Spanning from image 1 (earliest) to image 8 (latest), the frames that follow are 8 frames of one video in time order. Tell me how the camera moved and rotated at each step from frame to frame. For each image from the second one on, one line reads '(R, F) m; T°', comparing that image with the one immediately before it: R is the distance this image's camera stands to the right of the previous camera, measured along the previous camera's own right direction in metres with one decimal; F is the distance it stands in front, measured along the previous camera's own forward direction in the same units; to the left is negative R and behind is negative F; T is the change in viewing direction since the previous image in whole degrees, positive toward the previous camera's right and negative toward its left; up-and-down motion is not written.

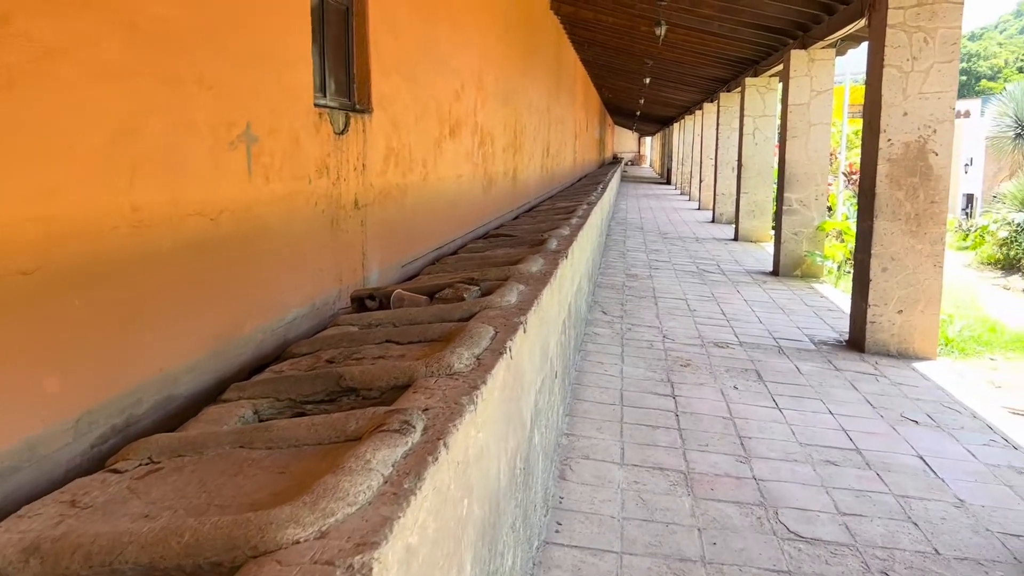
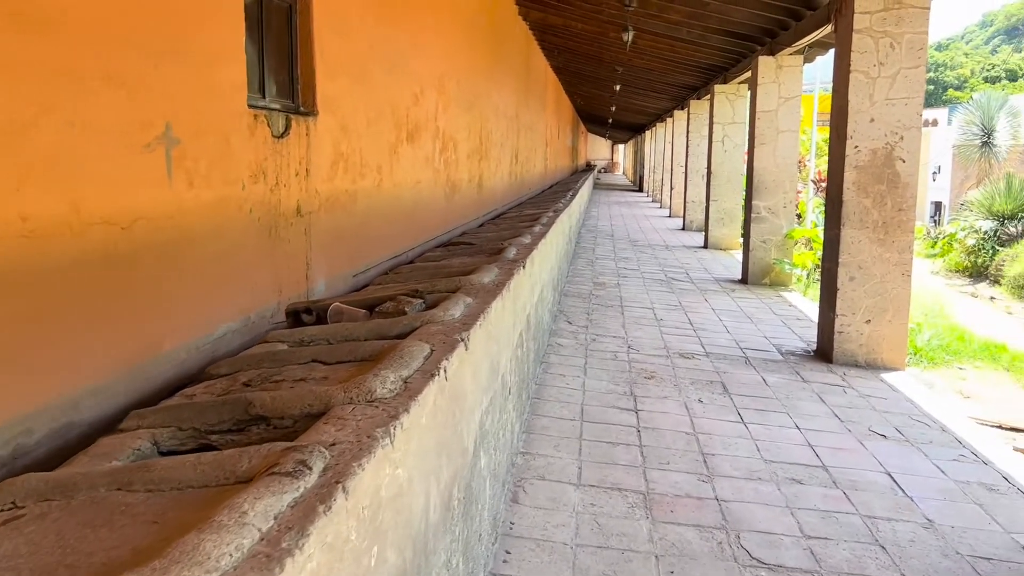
(+0.1, +0.1) m; +2°
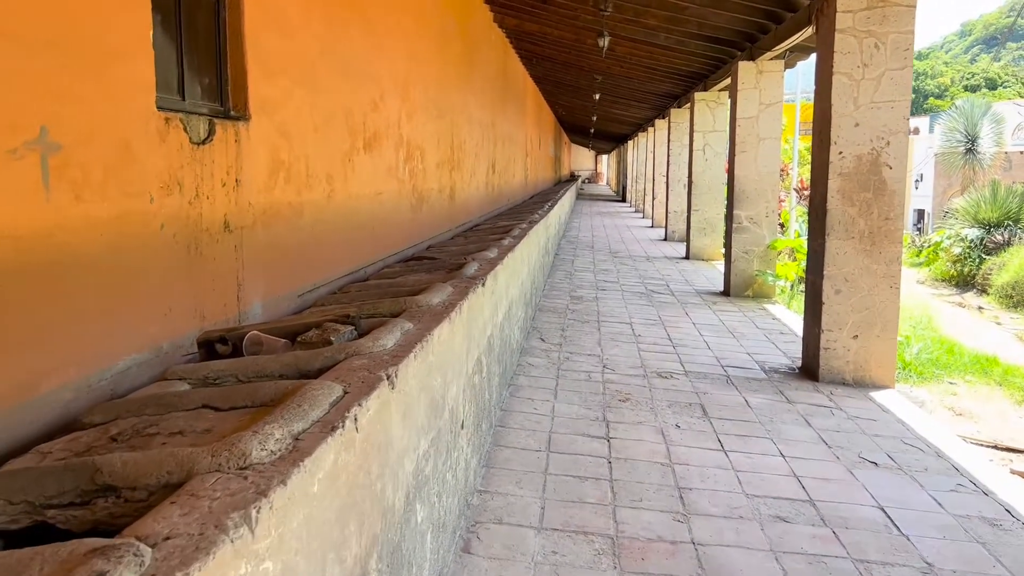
(+0.1, +0.2) m; +1°
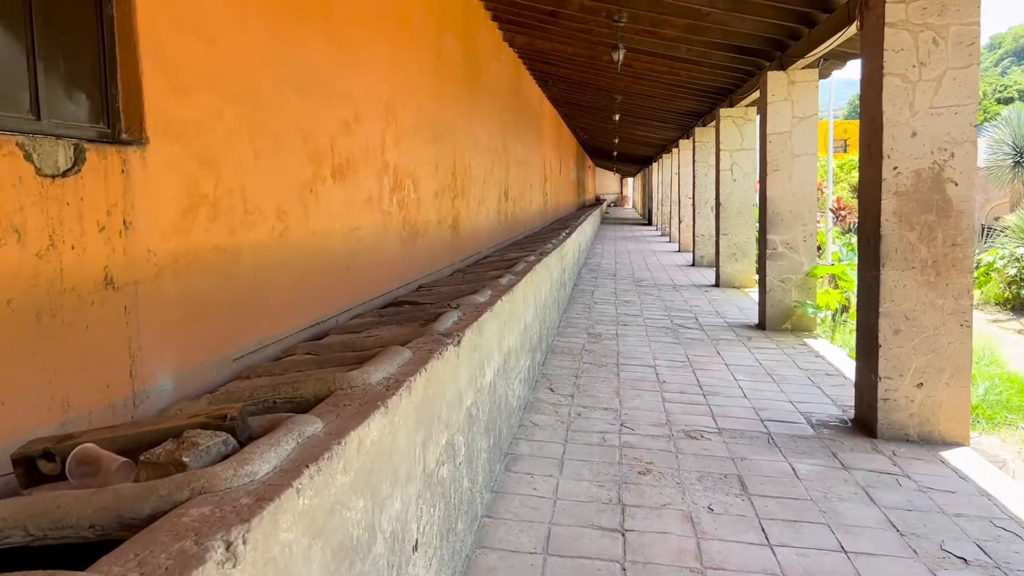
(+0.1, +0.5) m; -2°
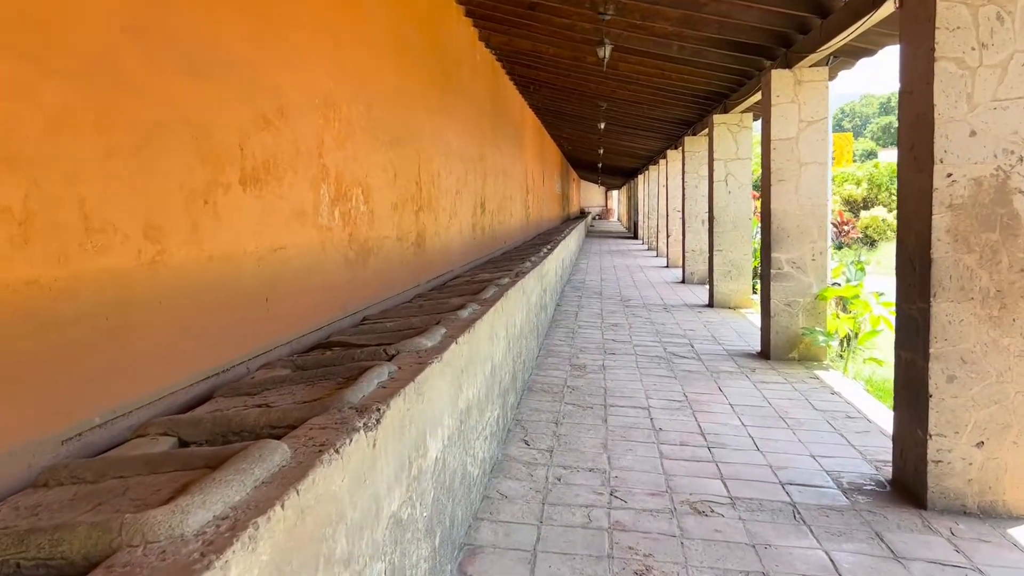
(+0.1, +0.6) m; +1°
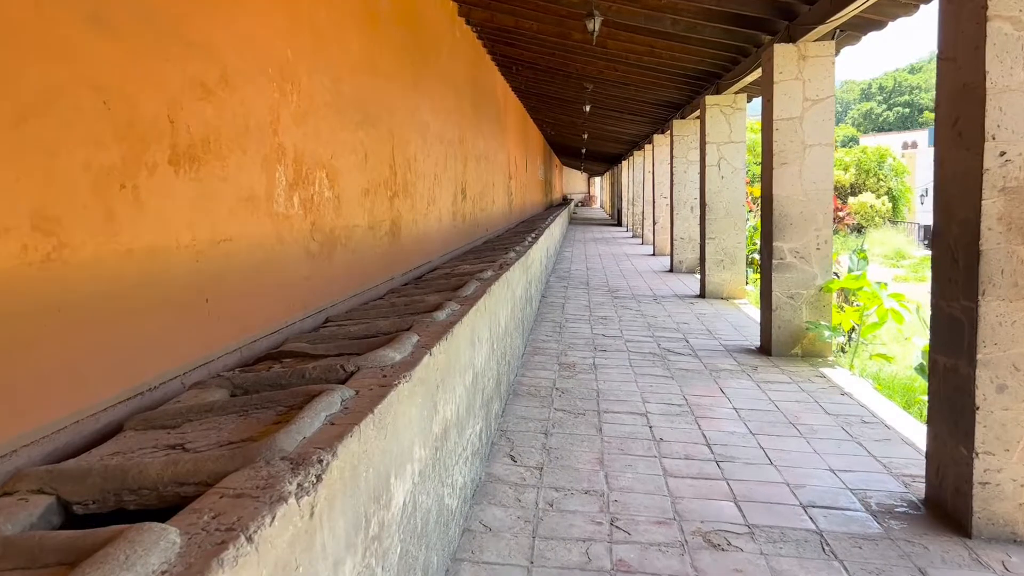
(0.0, +0.4) m; +1°
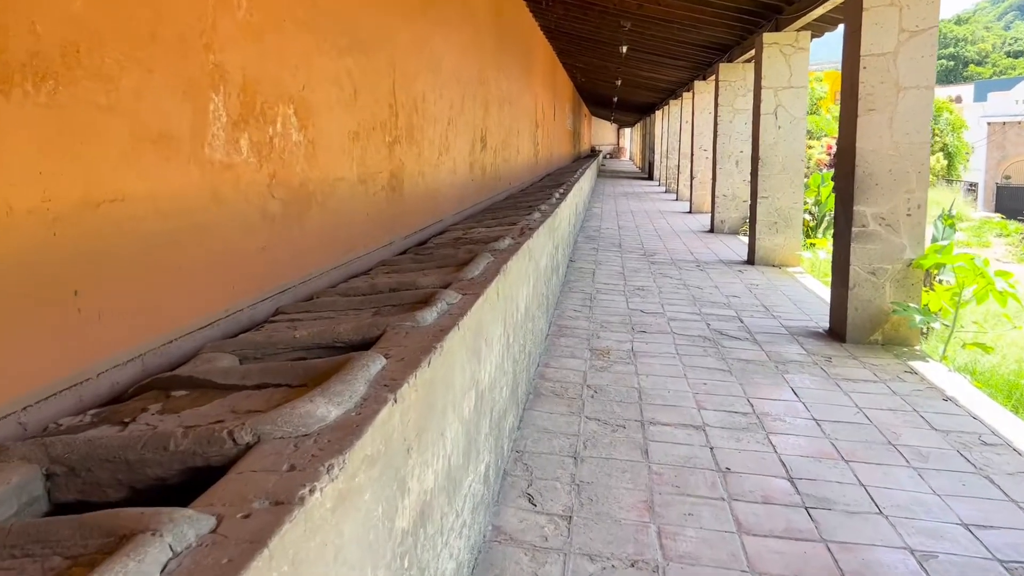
(0.0, +0.7) m; -2°
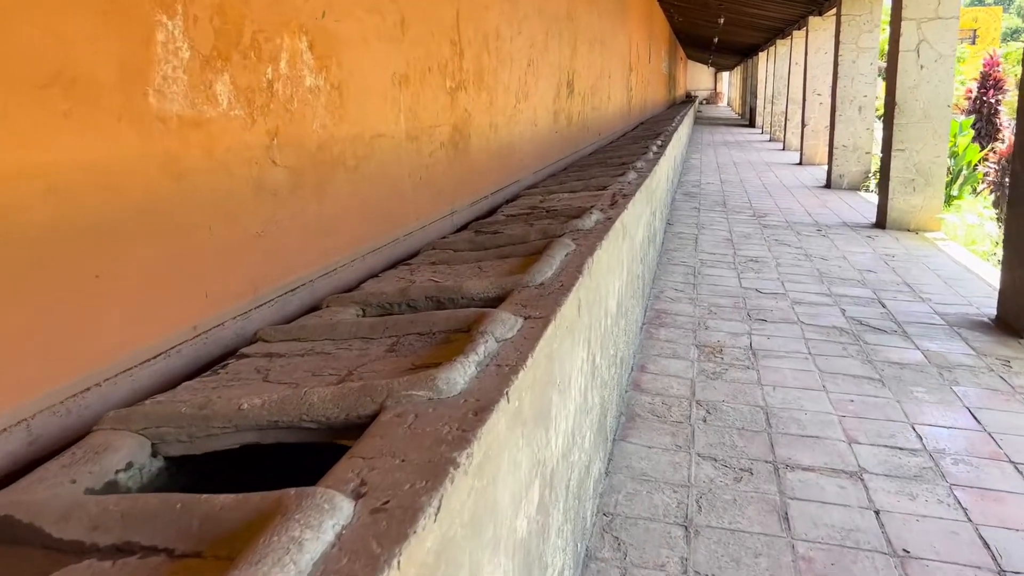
(0.0, +0.6) m; -6°
